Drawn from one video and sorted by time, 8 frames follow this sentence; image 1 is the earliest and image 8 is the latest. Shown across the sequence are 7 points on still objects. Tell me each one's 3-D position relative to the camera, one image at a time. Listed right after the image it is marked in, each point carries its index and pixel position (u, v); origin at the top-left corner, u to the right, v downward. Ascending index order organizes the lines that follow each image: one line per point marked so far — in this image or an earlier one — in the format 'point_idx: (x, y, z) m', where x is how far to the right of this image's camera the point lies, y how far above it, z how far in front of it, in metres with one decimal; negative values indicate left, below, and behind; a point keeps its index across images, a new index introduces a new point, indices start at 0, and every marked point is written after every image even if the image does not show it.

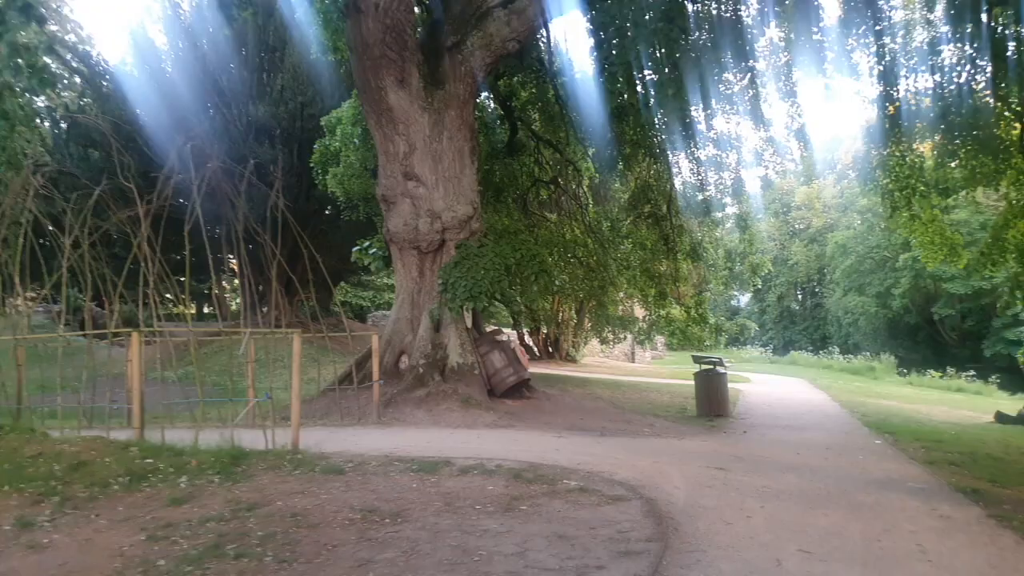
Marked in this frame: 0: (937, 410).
0: (+9.2, -2.6, +17.1) m
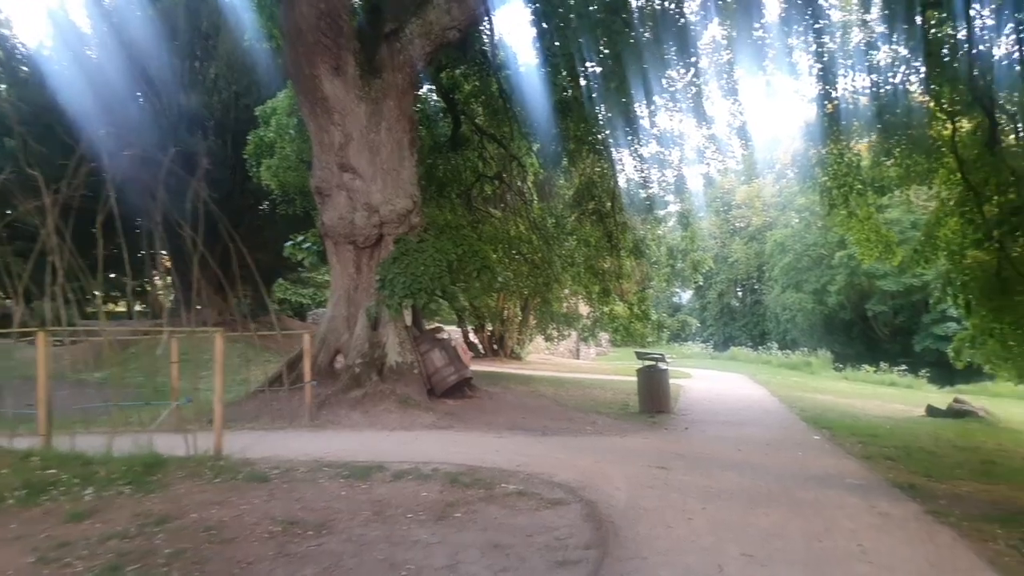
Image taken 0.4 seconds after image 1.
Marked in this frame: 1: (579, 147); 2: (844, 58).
0: (+7.9, -2.5, +17.5) m
1: (+1.5, +3.0, +16.7) m
2: (+5.3, +3.6, +12.8) m
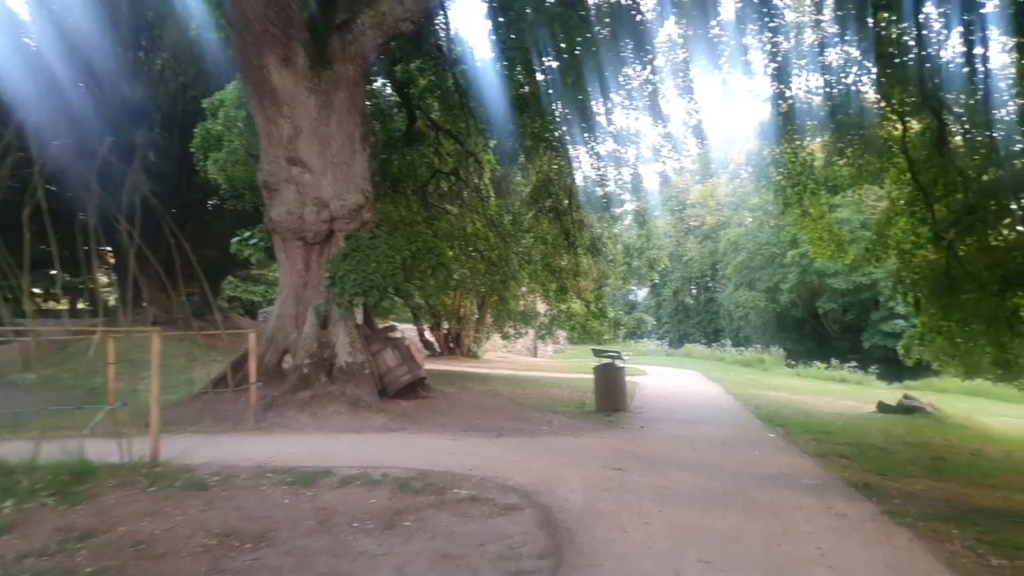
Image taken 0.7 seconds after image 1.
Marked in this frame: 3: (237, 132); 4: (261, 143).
0: (+7.0, -2.5, +17.7) m
1: (+0.5, +3.0, +16.6) m
2: (+4.6, +3.7, +12.8) m
3: (-5.3, +3.0, +15.2) m
4: (-3.4, +1.9, +10.7) m
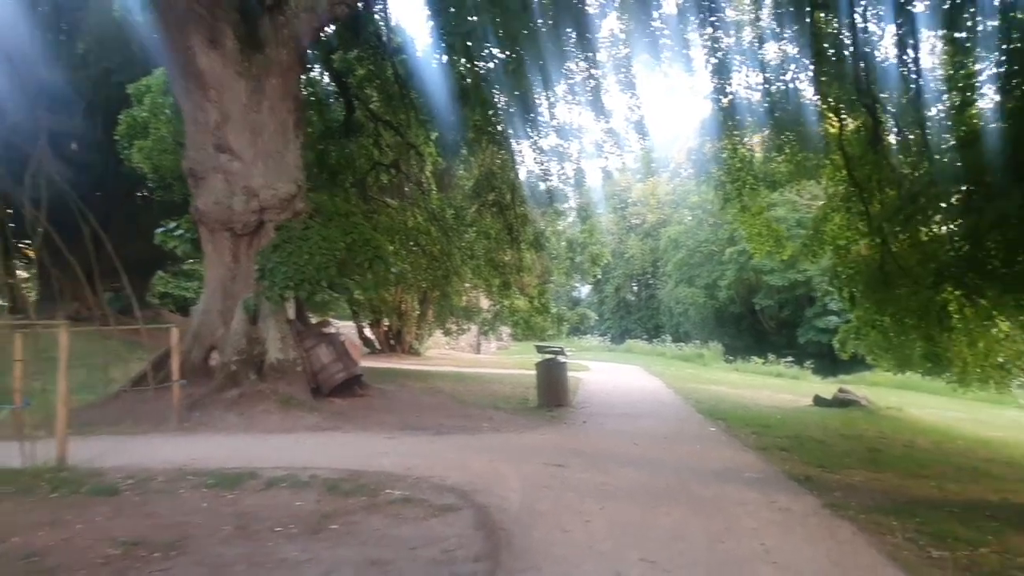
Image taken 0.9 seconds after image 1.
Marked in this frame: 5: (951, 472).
0: (+5.6, -2.4, +17.9) m
1: (-0.7, +3.1, +16.3) m
2: (+3.7, +3.8, +12.9) m
3: (-6.4, +3.1, +14.5) m
4: (-4.2, +2.0, +10.2) m
5: (+4.0, -1.7, +7.3) m
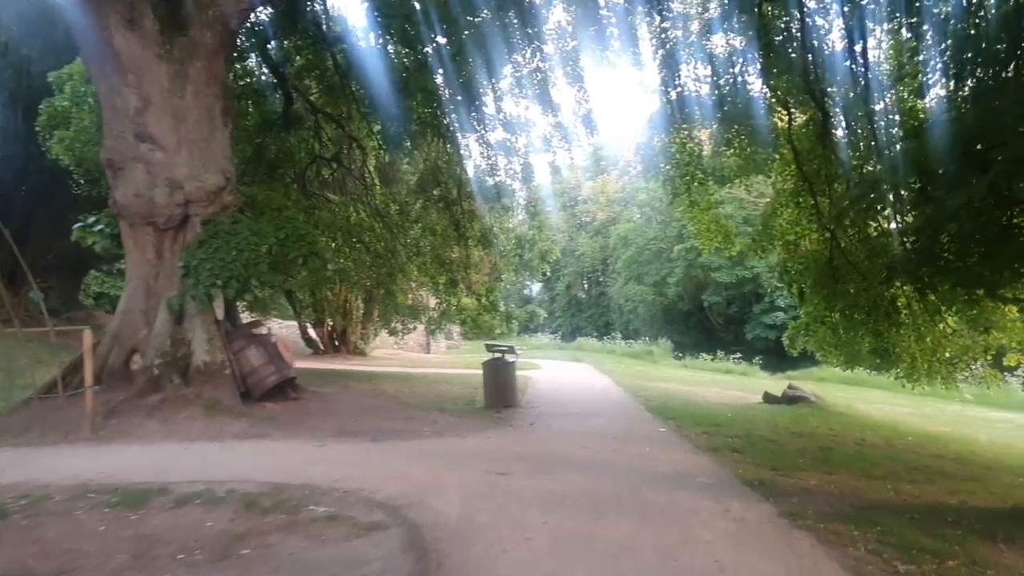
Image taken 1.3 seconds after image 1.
0: (+4.5, -2.3, +17.8) m
1: (-1.8, +3.2, +15.8) m
2: (+2.8, +3.8, +12.6) m
3: (-7.3, +3.1, +13.7) m
4: (-4.9, +2.1, +9.5) m
5: (+3.5, -1.6, +7.1) m
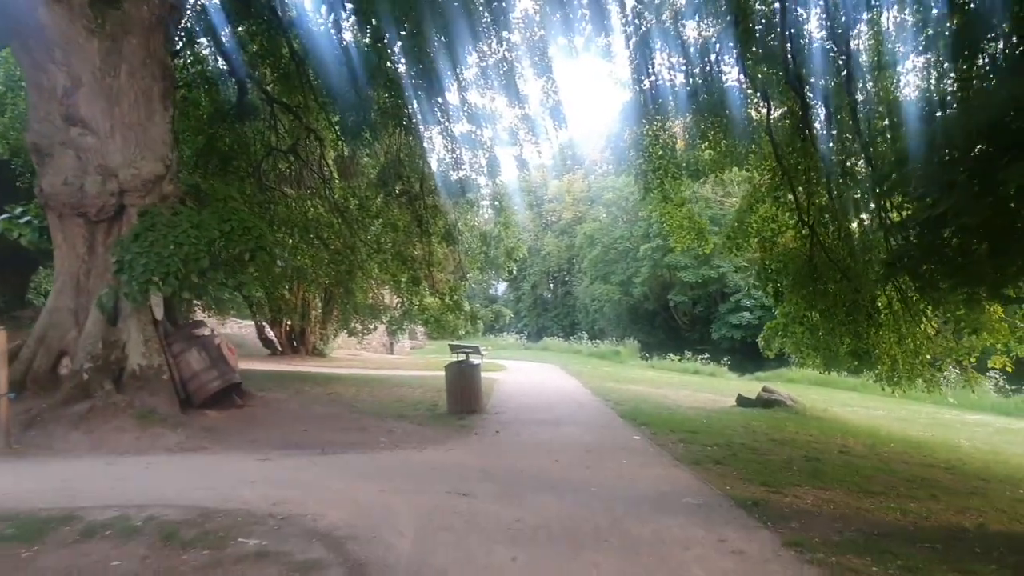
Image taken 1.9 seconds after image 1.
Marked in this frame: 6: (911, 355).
0: (+3.7, -2.3, +17.3) m
1: (-2.4, +3.2, +15.1) m
2: (+2.3, +3.8, +12.1) m
3: (-7.9, +3.1, +12.7) m
4: (-5.3, +2.1, +8.6) m
5: (+3.2, -1.6, +6.6) m
6: (+5.9, -1.0, +11.8) m
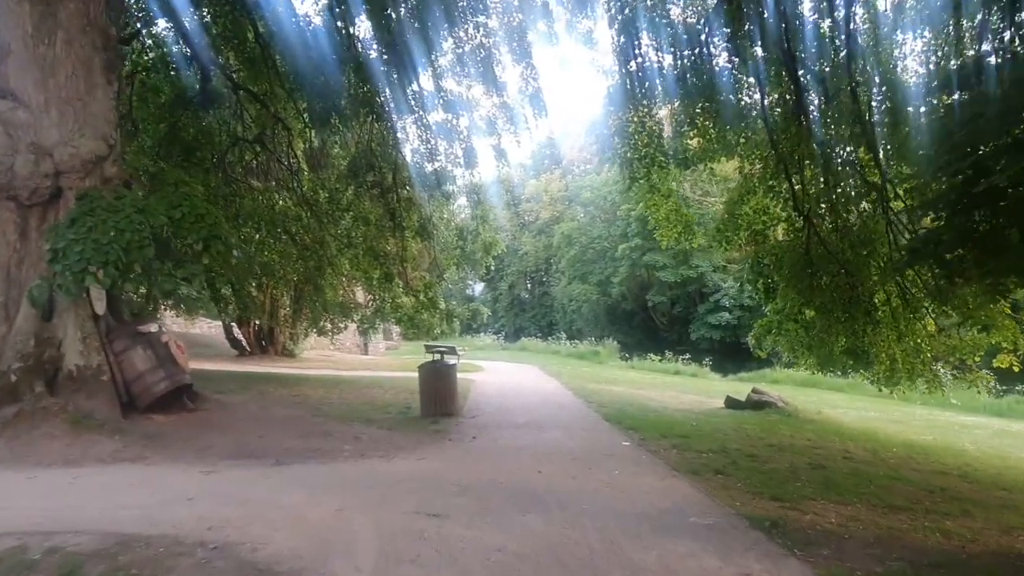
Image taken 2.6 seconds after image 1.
0: (+3.2, -2.2, +16.7) m
1: (-2.8, +3.3, +14.3) m
2: (+1.9, +3.9, +11.4) m
3: (-8.2, +3.2, +11.7) m
4: (-5.5, +2.2, +7.7) m
5: (+3.1, -1.6, +5.9) m
6: (+5.6, -0.9, +11.2) m
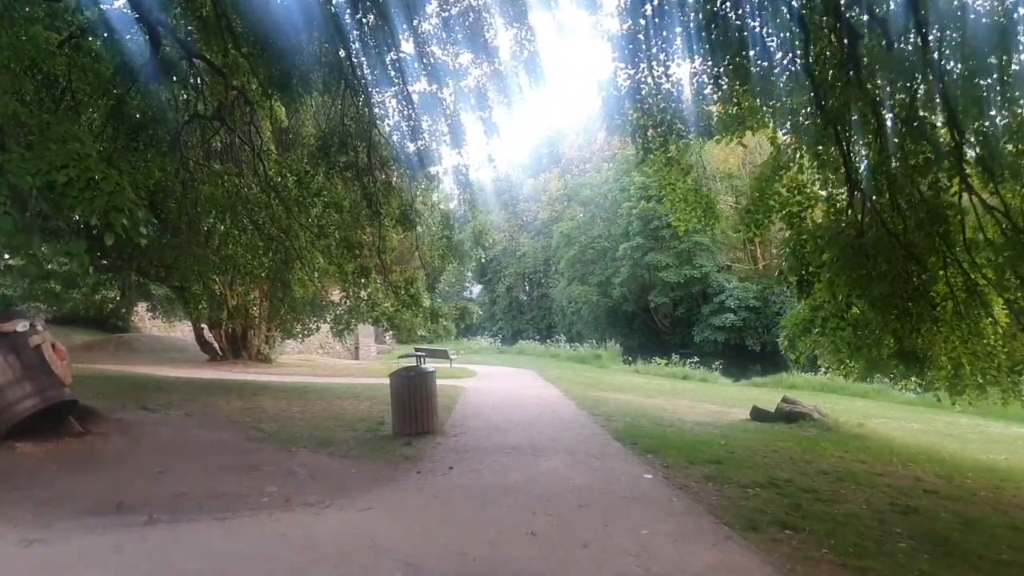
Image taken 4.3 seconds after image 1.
0: (+3.1, -2.2, +14.8) m
1: (-2.9, +3.4, +12.4) m
2: (+1.8, +4.0, +9.5) m
3: (-8.3, +3.3, +9.8) m
4: (-5.6, +2.3, +5.9) m
5: (+3.0, -1.4, +4.0) m
6: (+5.5, -0.8, +9.3) m
